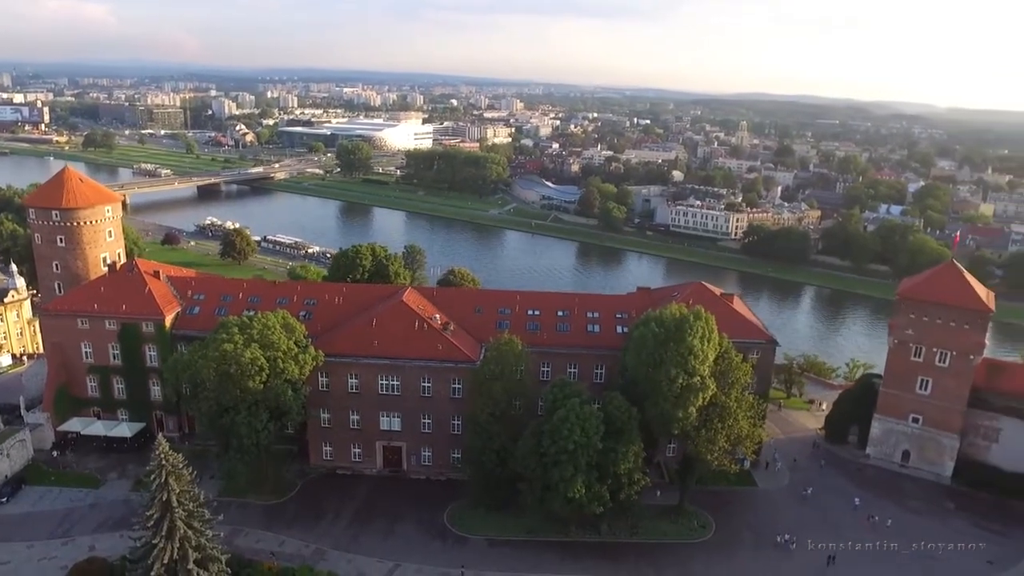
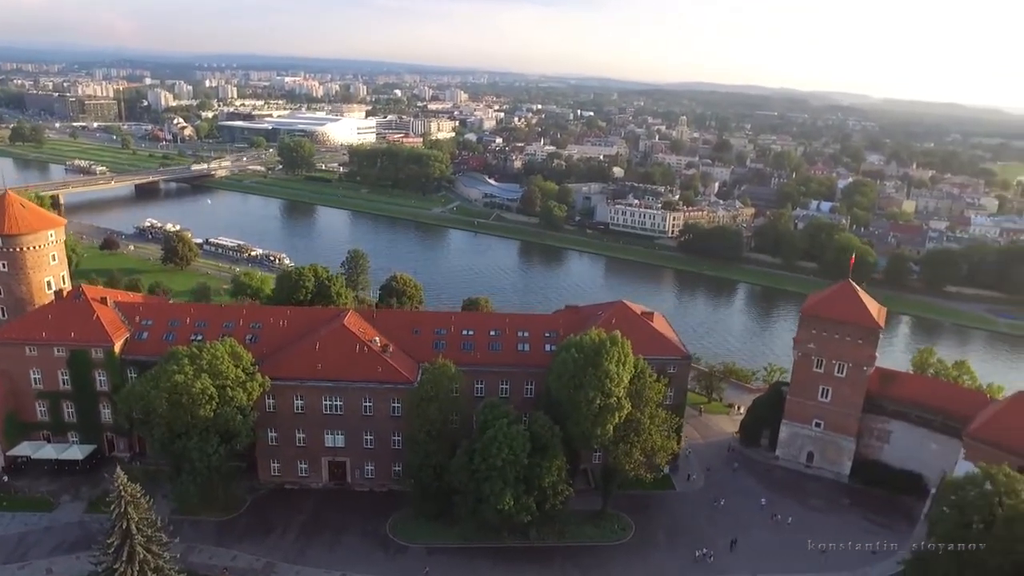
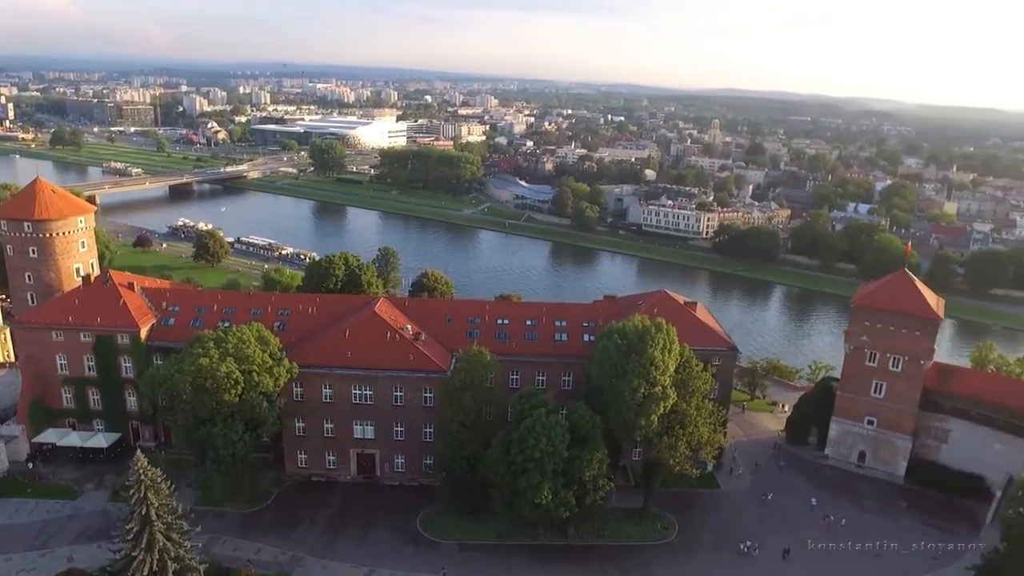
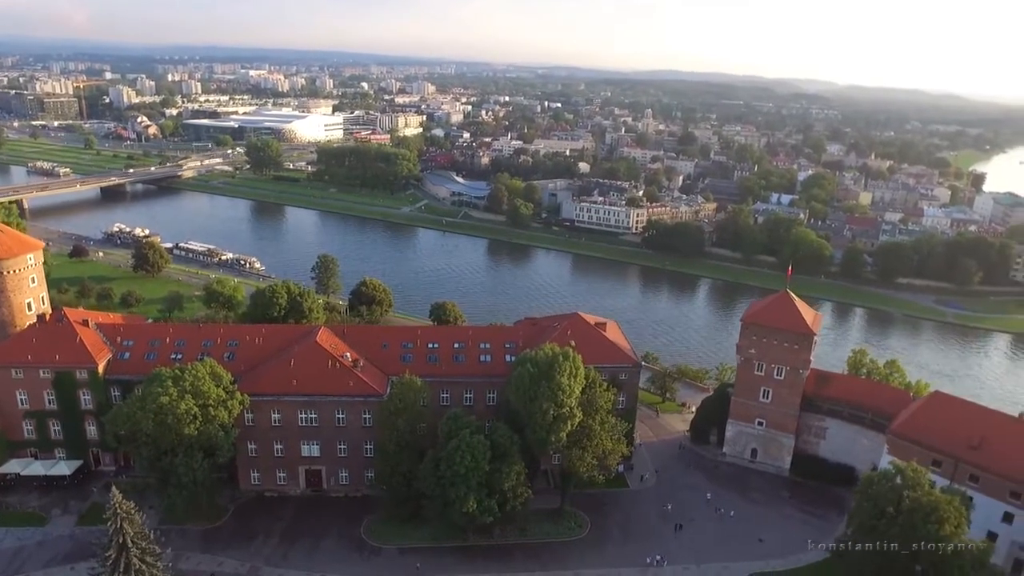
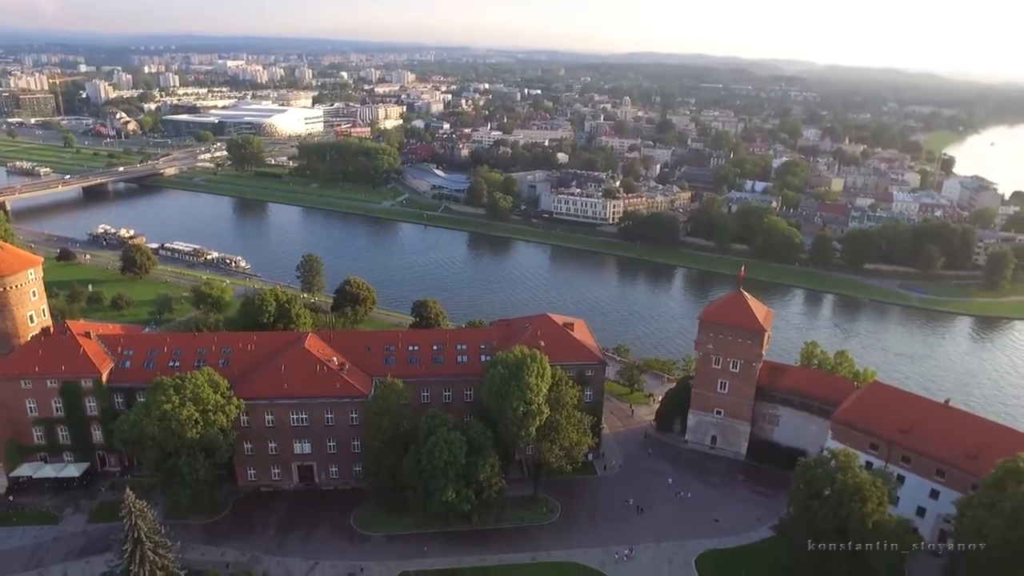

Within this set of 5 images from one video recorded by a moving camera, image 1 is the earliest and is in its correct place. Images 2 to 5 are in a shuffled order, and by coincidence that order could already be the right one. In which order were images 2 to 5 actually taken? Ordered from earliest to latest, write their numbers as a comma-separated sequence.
3, 2, 4, 5
